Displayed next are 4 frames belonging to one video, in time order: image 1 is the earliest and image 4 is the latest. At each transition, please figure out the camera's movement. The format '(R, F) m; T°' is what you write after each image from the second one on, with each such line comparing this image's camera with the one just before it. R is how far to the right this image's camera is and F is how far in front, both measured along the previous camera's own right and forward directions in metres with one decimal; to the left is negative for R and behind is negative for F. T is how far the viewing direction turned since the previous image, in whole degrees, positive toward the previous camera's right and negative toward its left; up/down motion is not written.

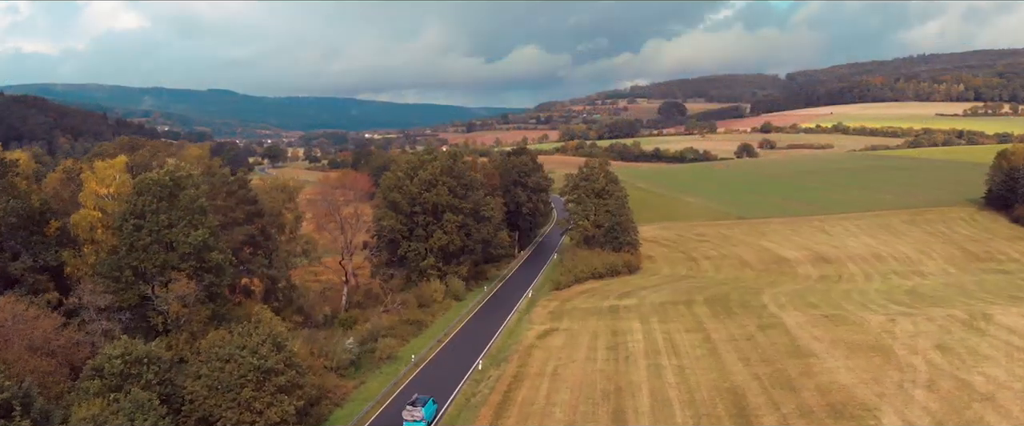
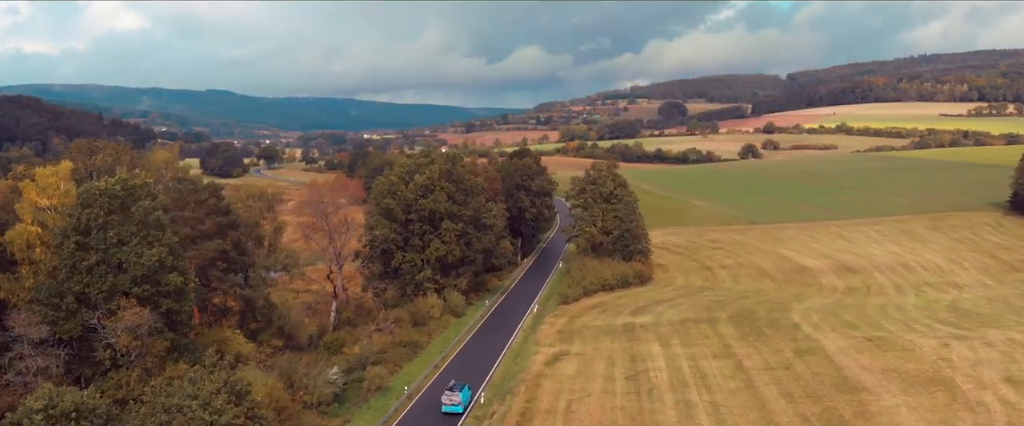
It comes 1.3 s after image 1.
(-0.3, +3.9) m; 0°
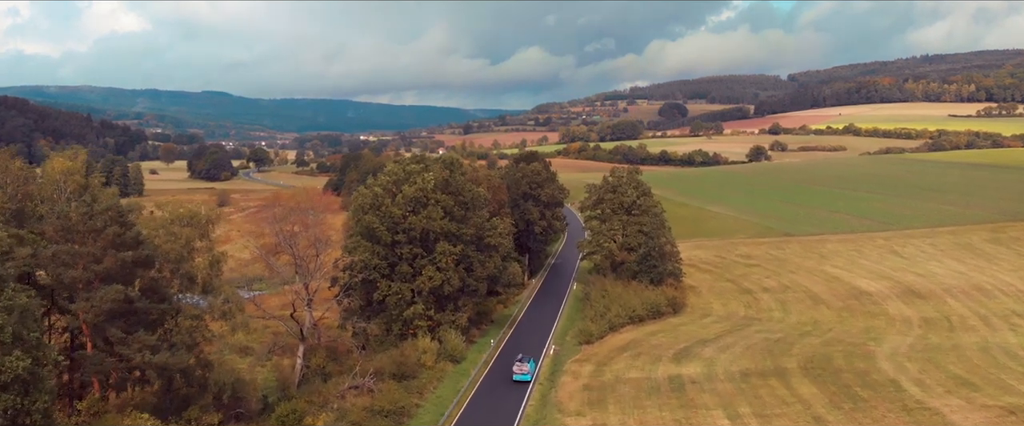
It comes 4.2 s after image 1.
(-0.8, +8.5) m; 0°
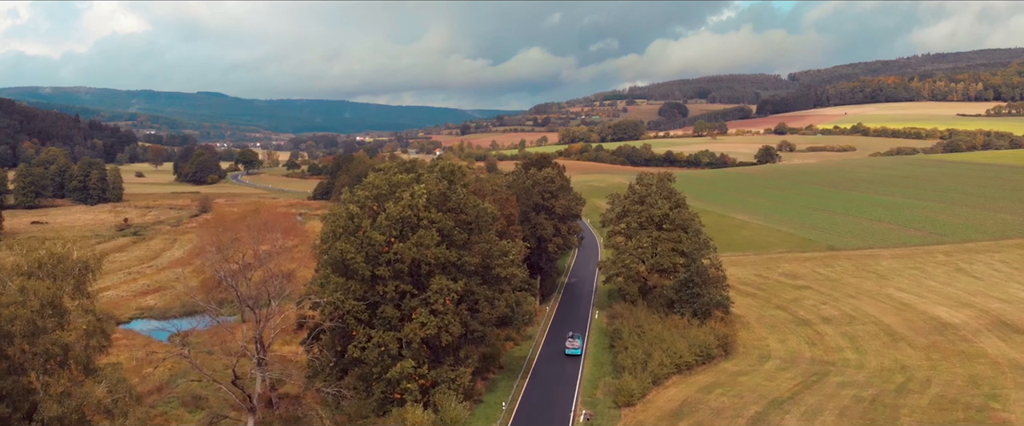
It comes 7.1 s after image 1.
(-1.0, +8.4) m; 0°
